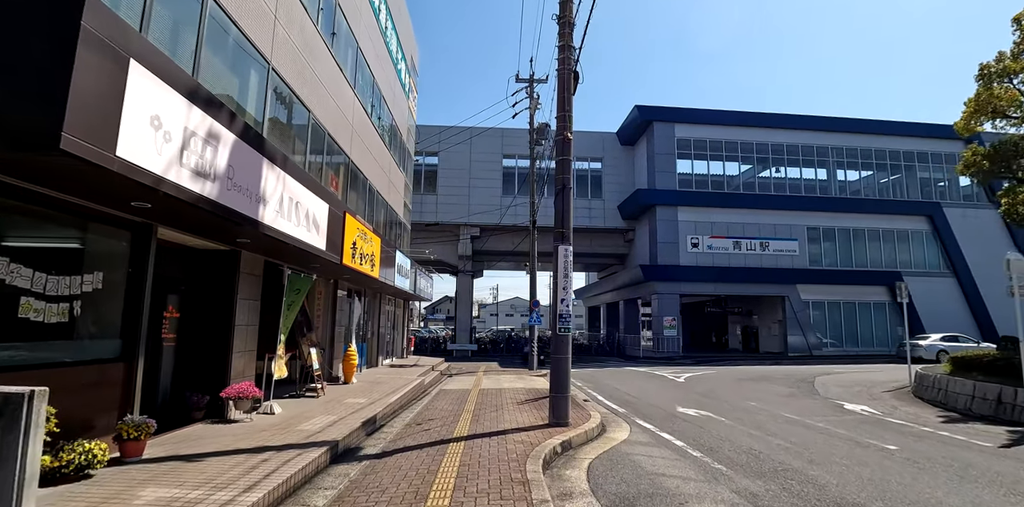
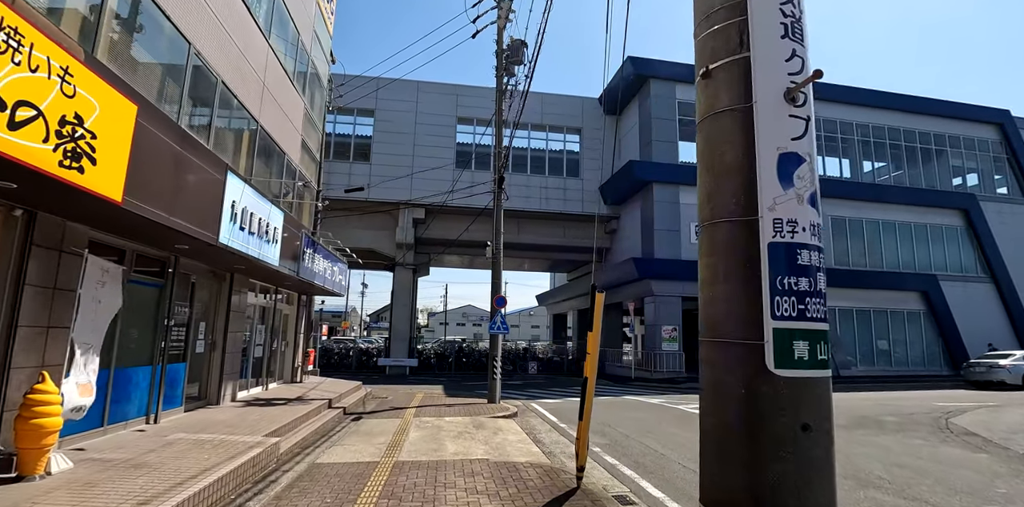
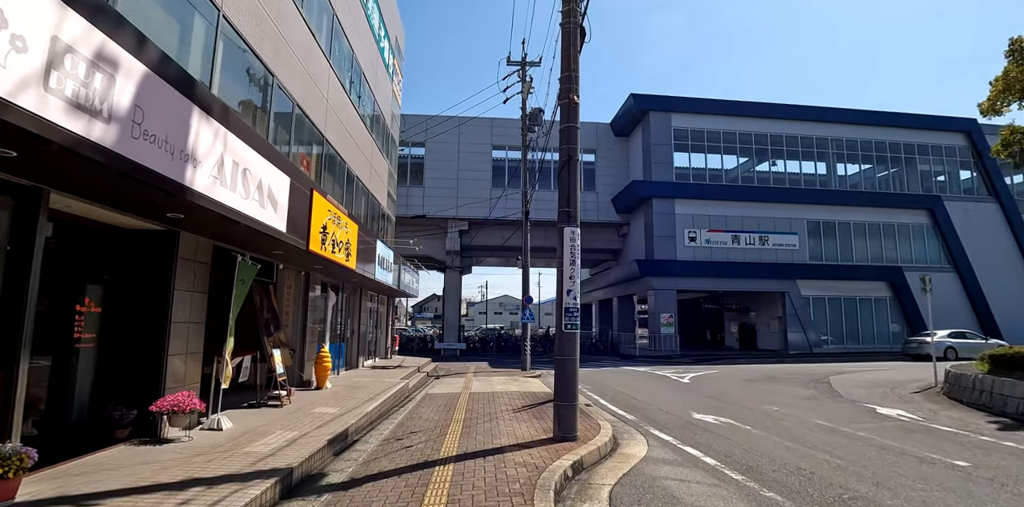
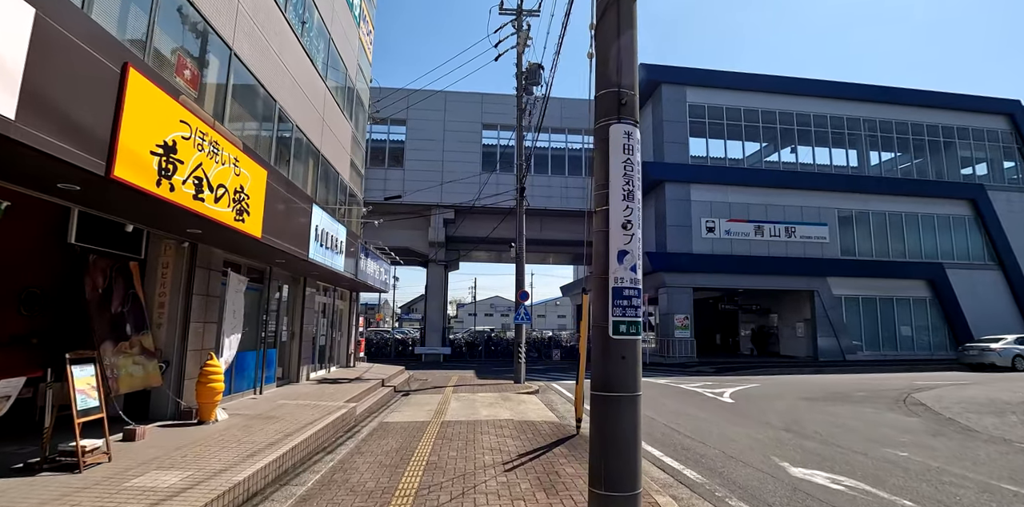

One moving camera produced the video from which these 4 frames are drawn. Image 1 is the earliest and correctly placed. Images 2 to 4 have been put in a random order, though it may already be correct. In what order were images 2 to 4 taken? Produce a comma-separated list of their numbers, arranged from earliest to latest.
3, 4, 2
